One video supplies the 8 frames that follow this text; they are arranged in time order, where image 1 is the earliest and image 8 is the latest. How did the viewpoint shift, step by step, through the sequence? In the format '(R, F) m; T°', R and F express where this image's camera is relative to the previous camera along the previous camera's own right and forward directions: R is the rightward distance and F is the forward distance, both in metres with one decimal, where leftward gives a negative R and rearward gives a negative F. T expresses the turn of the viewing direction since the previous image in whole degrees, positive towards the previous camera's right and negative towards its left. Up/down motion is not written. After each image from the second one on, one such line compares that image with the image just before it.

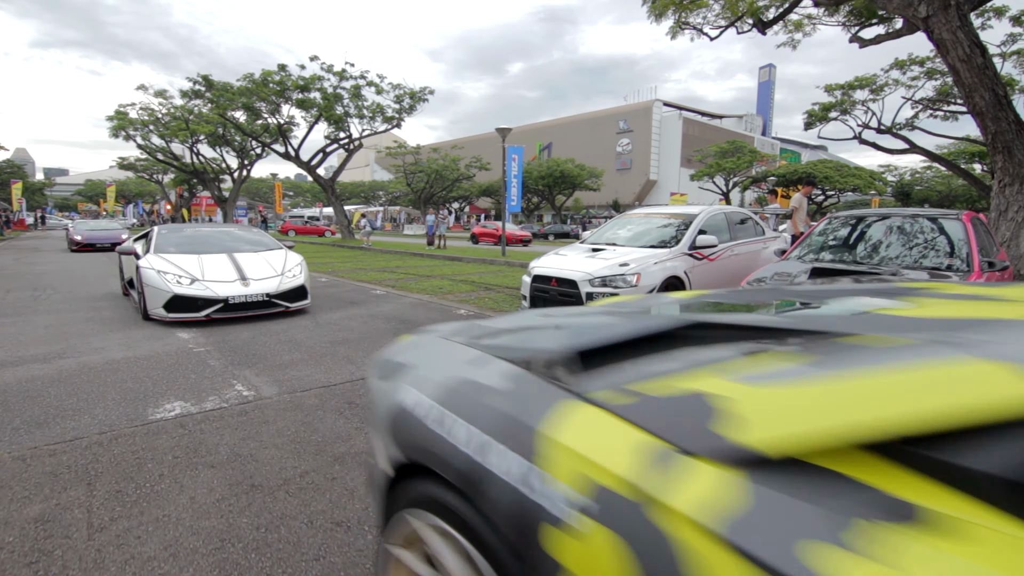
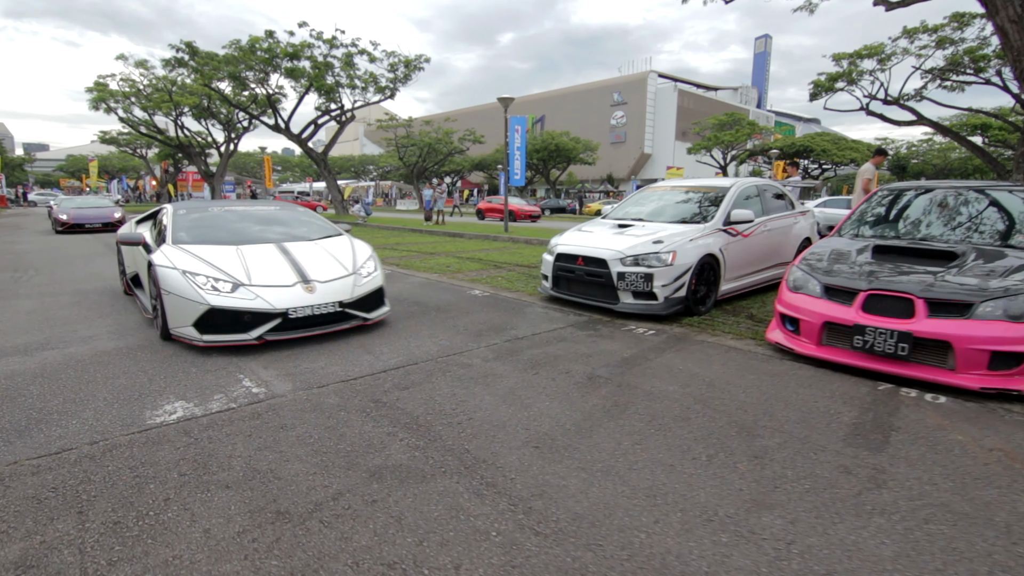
(-0.4, +0.5) m; +1°
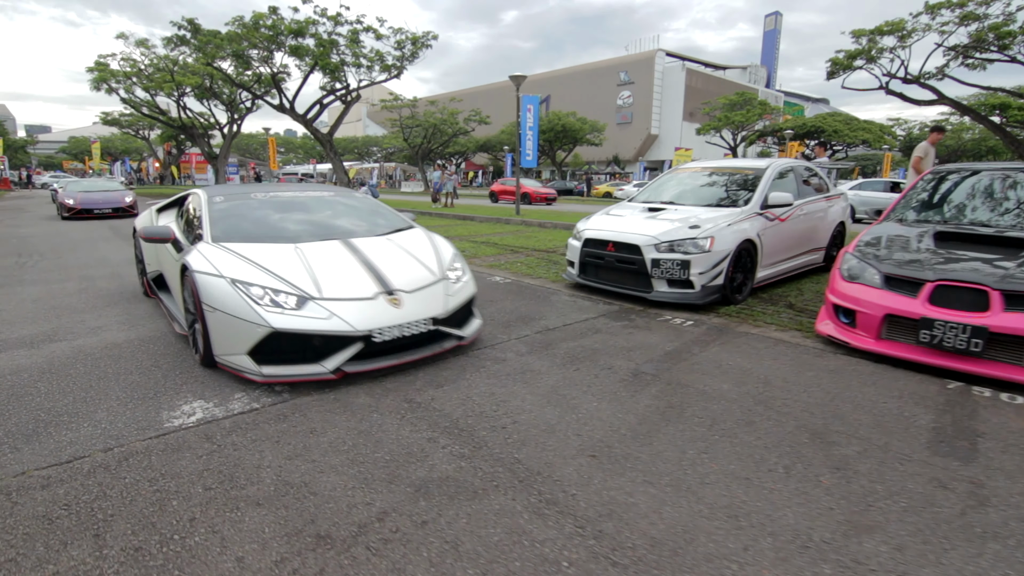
(-0.2, +0.3) m; 0°
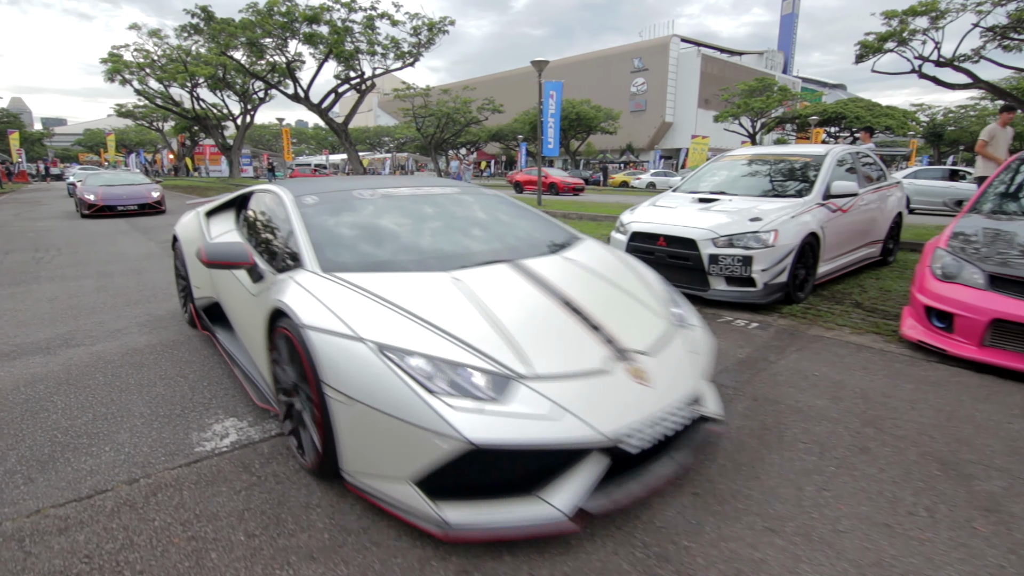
(-0.3, +0.4) m; -1°
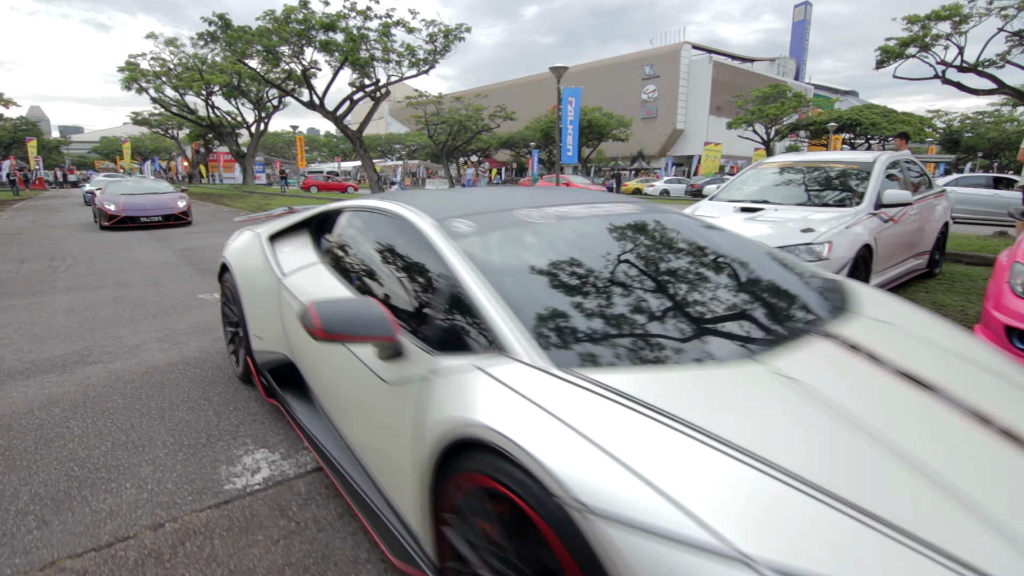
(-0.2, +0.3) m; -1°
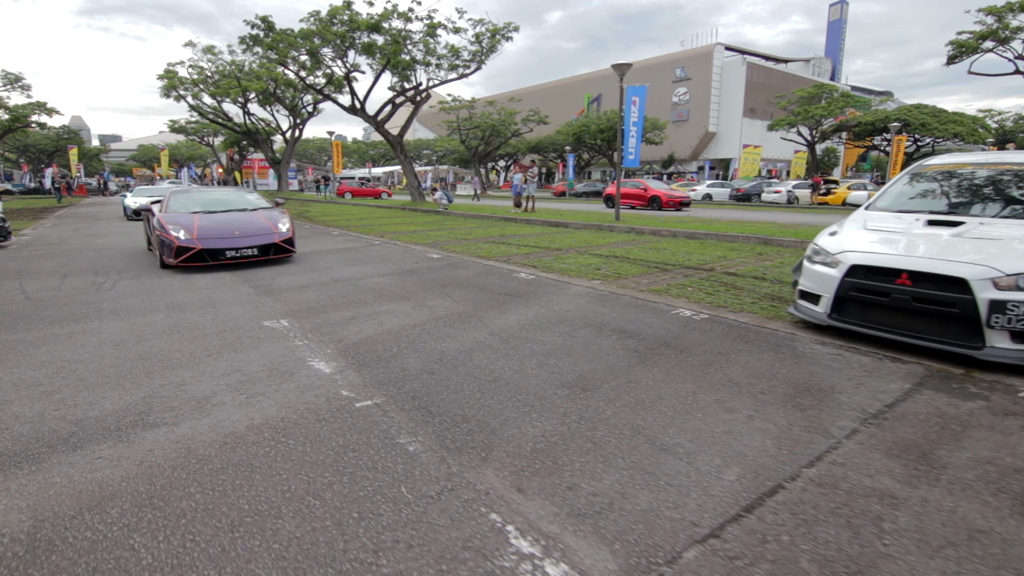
(-0.9, +1.0) m; -2°
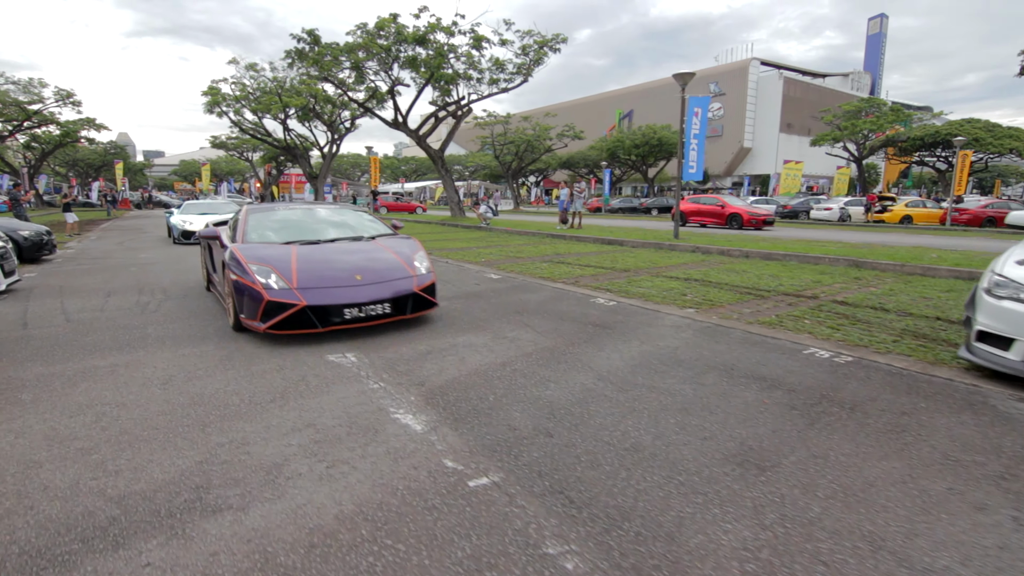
(-0.6, +0.7) m; -3°
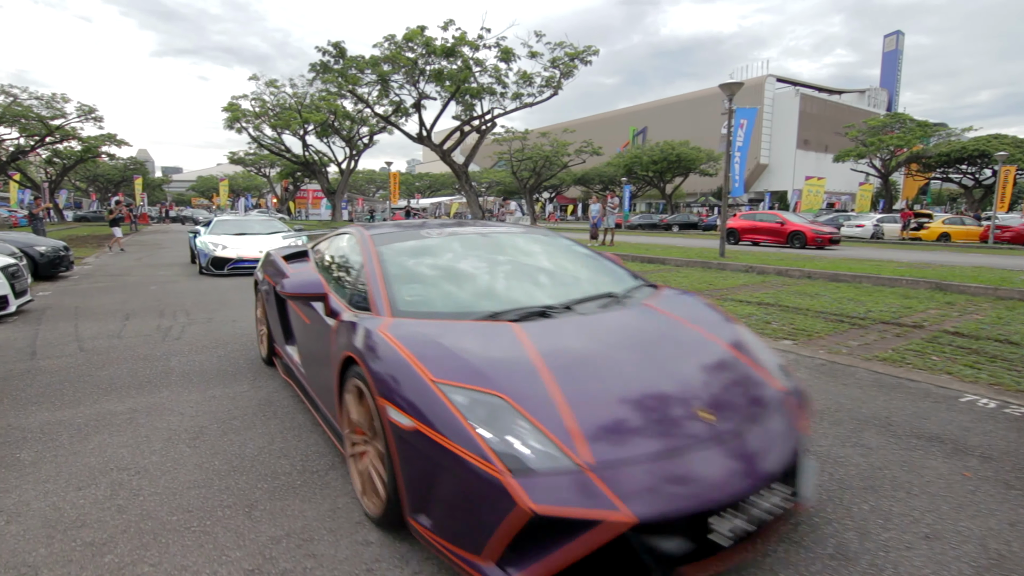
(-0.6, +0.7) m; -1°
